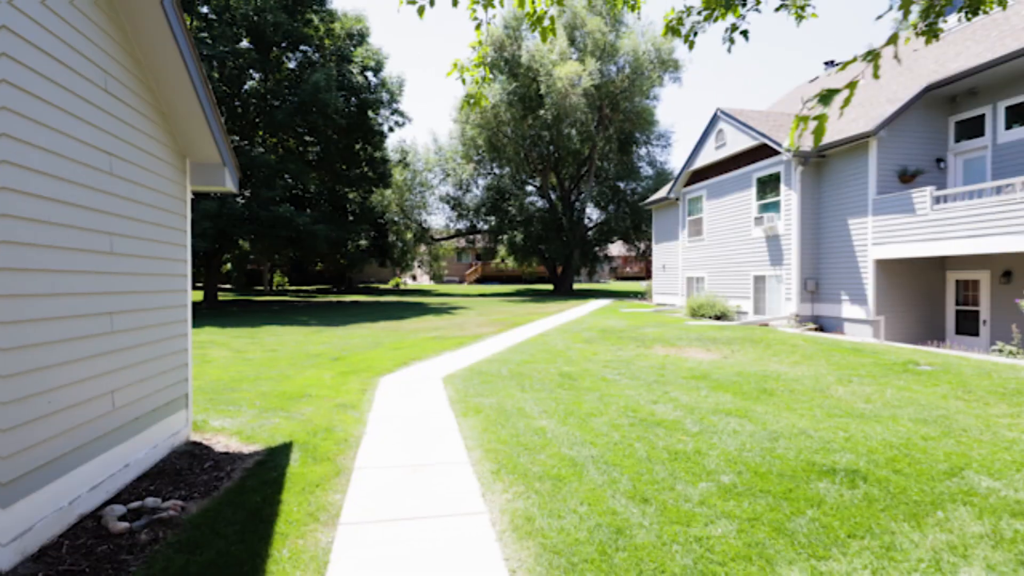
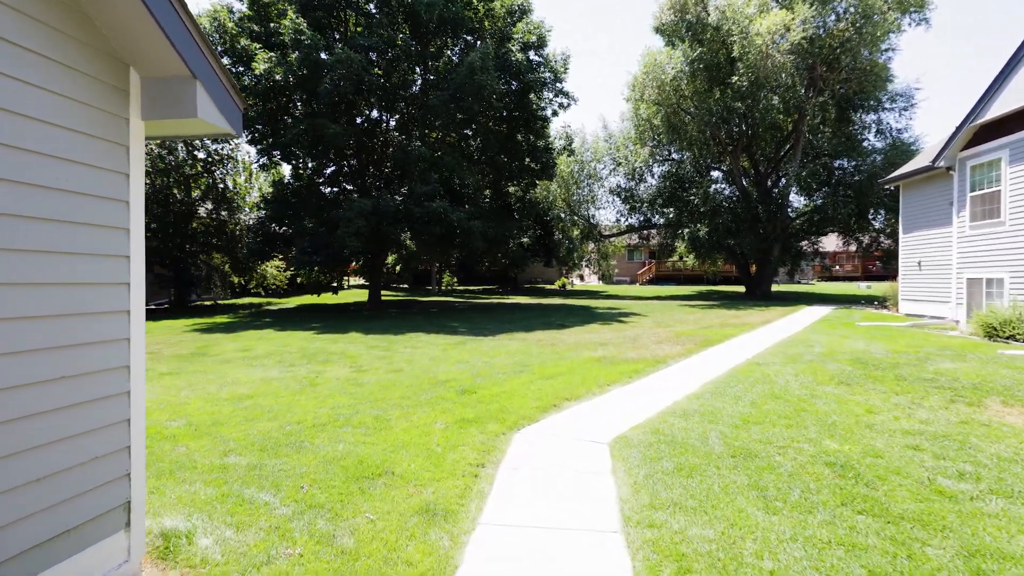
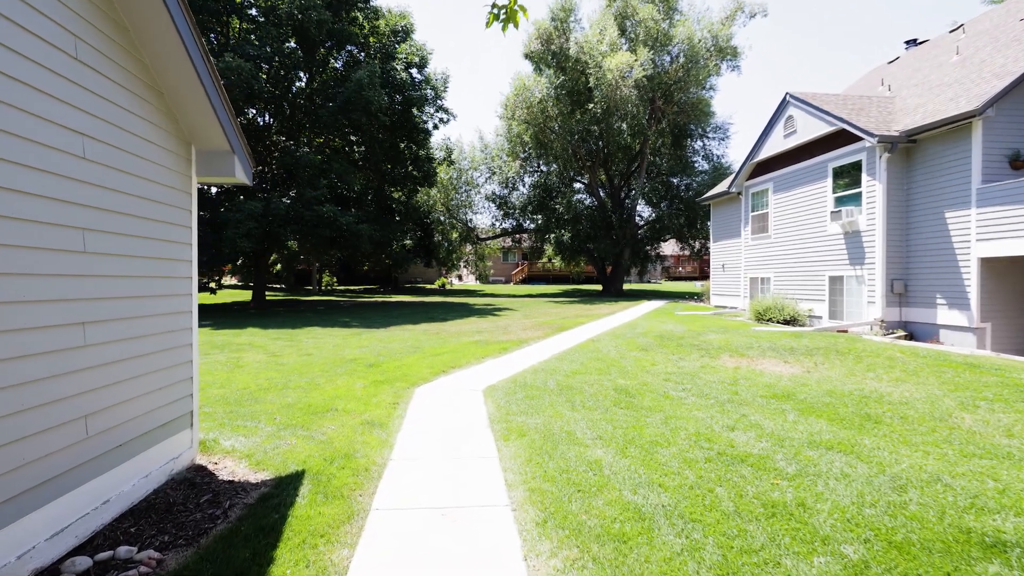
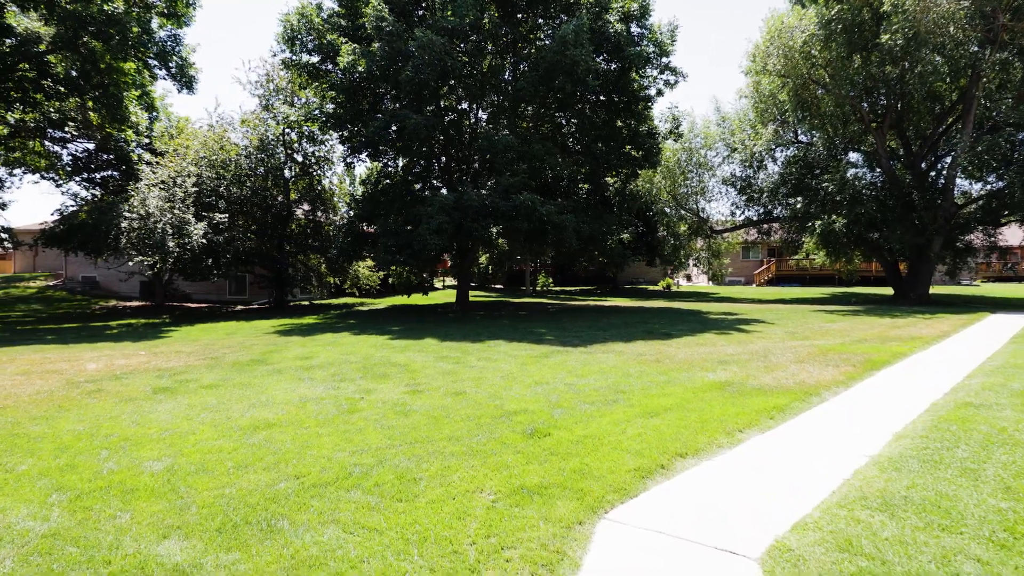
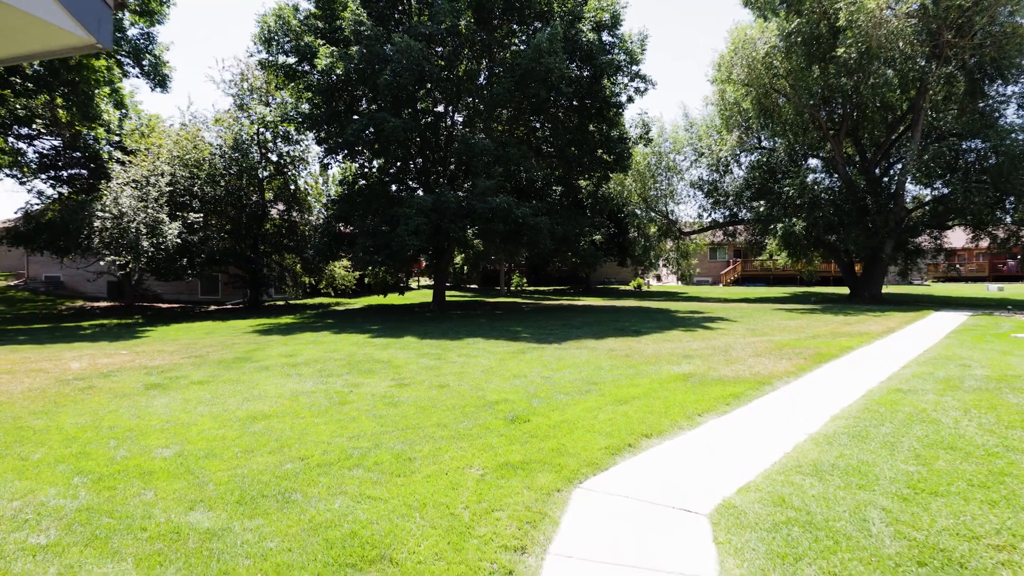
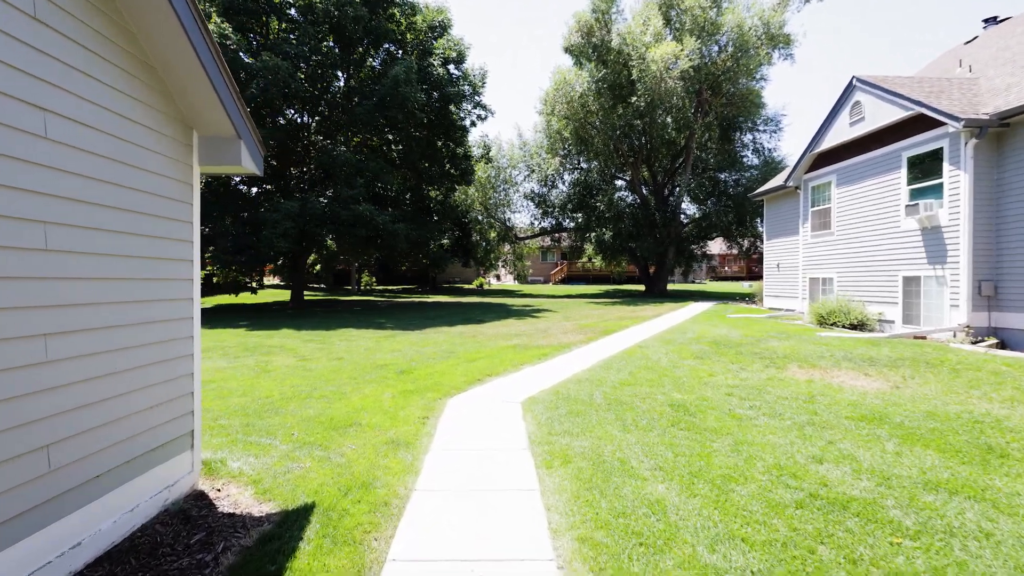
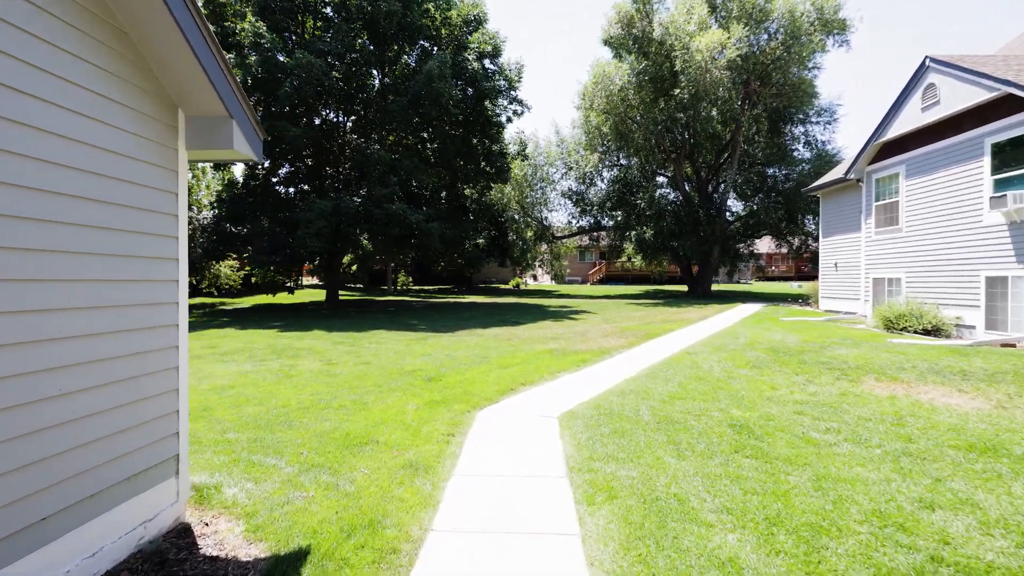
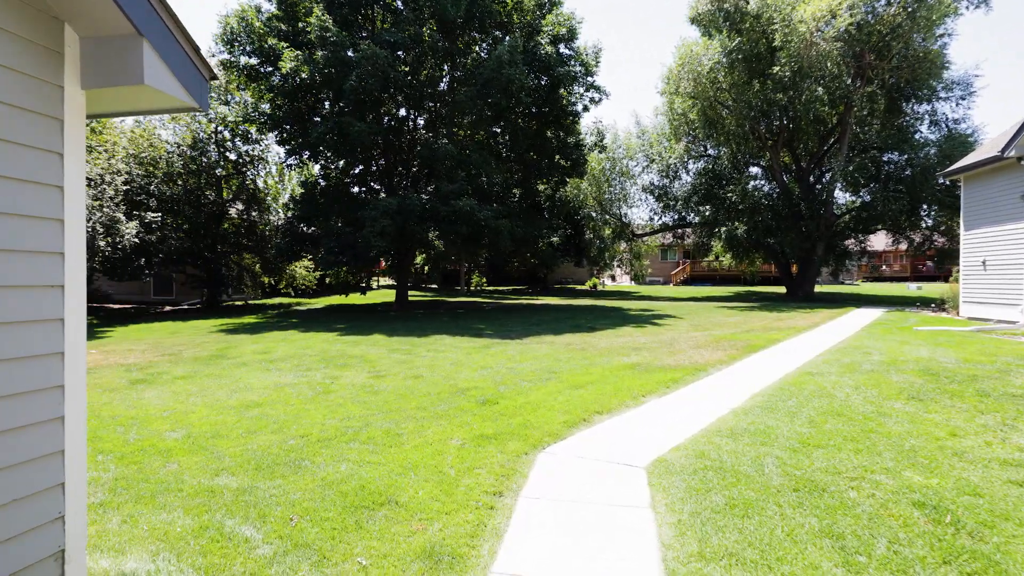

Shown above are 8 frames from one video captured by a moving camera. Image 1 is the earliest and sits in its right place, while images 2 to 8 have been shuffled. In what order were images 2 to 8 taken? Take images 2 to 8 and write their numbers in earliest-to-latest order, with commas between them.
3, 6, 7, 2, 8, 5, 4
